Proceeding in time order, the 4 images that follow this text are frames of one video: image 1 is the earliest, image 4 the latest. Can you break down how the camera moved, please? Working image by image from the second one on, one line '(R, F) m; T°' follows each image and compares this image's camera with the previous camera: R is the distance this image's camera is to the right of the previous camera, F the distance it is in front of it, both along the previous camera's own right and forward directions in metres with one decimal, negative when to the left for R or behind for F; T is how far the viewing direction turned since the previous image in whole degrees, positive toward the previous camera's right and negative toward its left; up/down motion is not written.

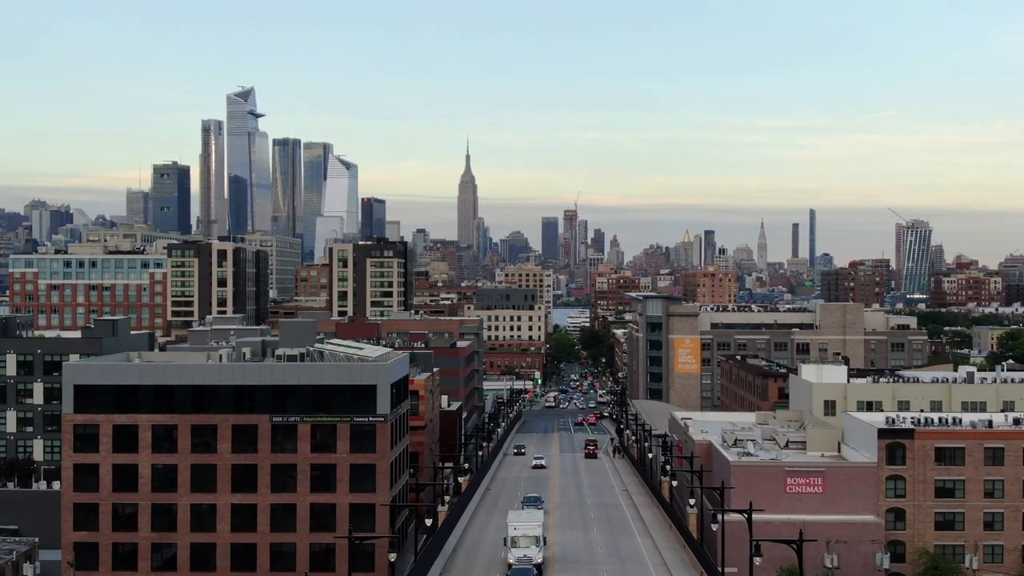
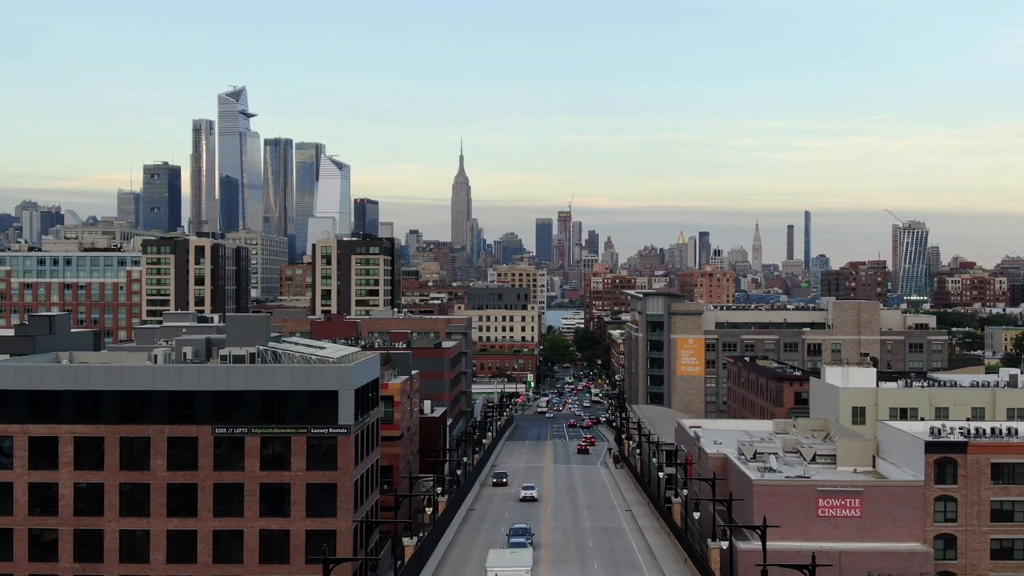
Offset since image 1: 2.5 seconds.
(+0.5, +10.7) m; 0°
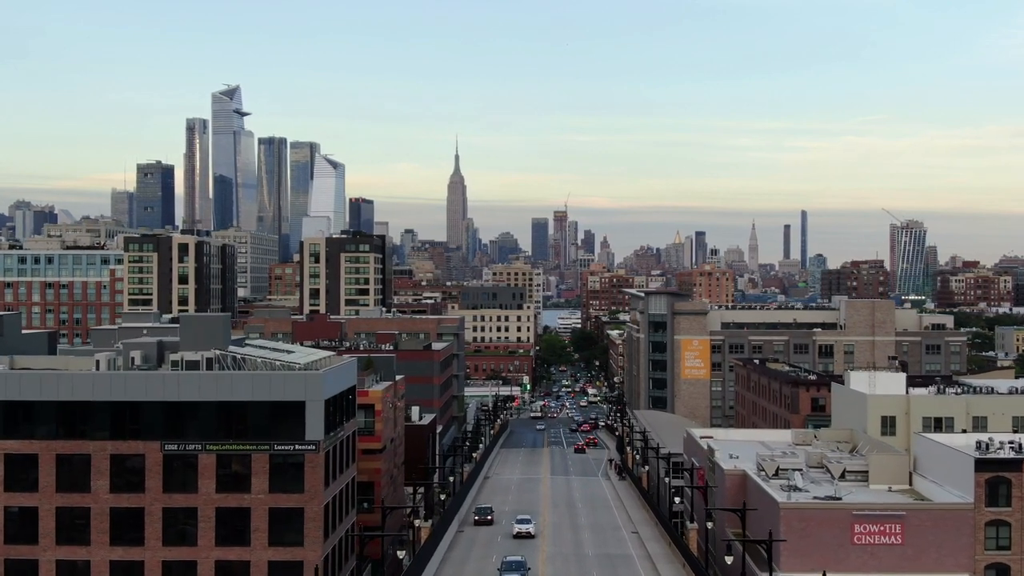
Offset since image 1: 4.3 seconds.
(+0.1, +7.7) m; 0°
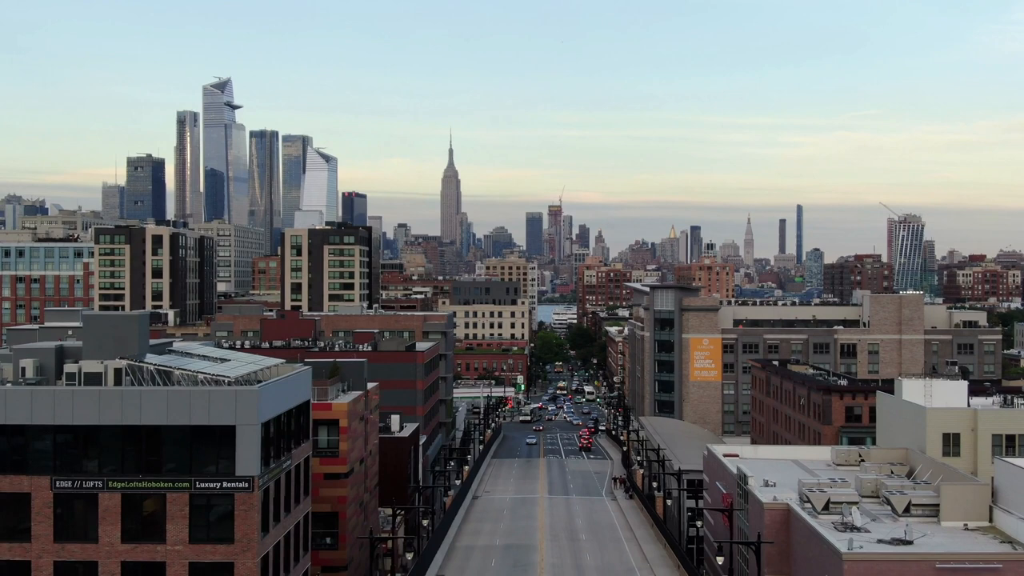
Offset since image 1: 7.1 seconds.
(+0.2, +11.8) m; 0°
